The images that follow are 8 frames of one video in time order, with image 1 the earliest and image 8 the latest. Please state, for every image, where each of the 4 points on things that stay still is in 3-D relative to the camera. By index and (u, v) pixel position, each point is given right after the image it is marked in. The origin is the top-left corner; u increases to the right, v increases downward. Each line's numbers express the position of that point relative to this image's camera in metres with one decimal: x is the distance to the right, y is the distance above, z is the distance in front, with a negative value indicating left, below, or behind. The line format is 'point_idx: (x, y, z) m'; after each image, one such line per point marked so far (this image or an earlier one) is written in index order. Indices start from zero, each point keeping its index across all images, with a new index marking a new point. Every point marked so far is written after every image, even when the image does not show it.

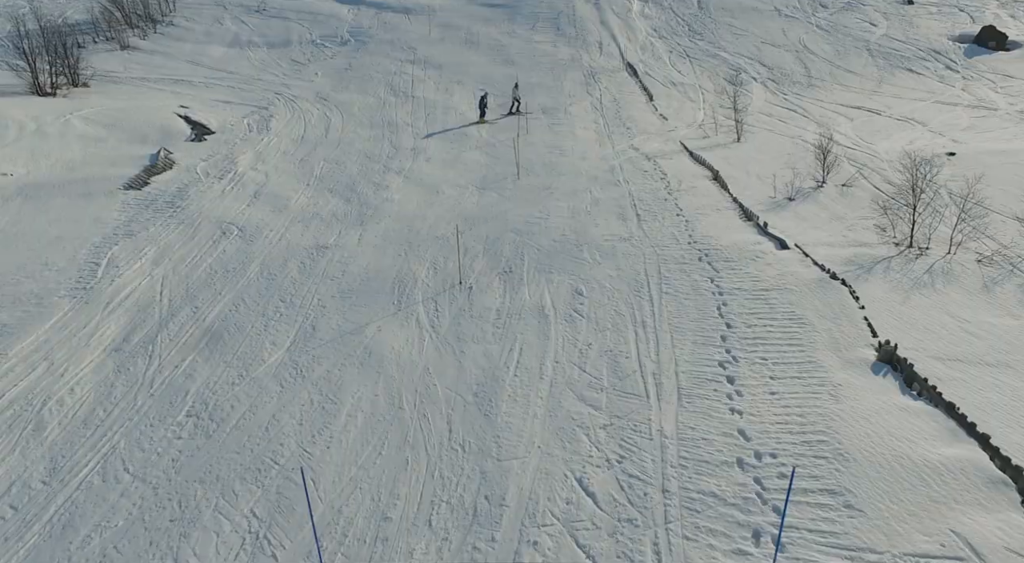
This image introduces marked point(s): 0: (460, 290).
0: (-1.1, -0.2, +16.5) m
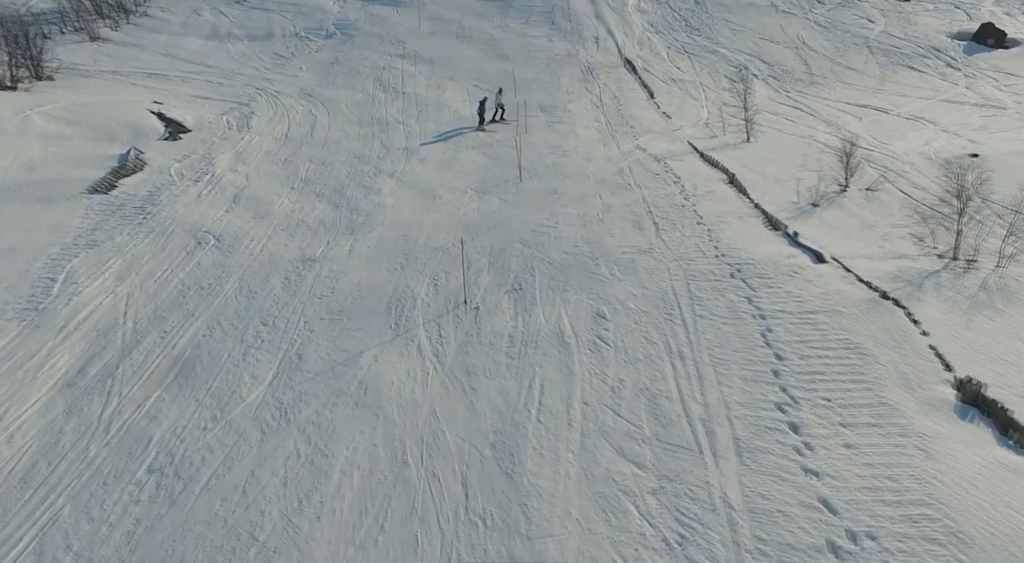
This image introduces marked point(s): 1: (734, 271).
0: (-0.9, -0.6, +14.6) m
1: (+4.7, +0.2, +15.6) m
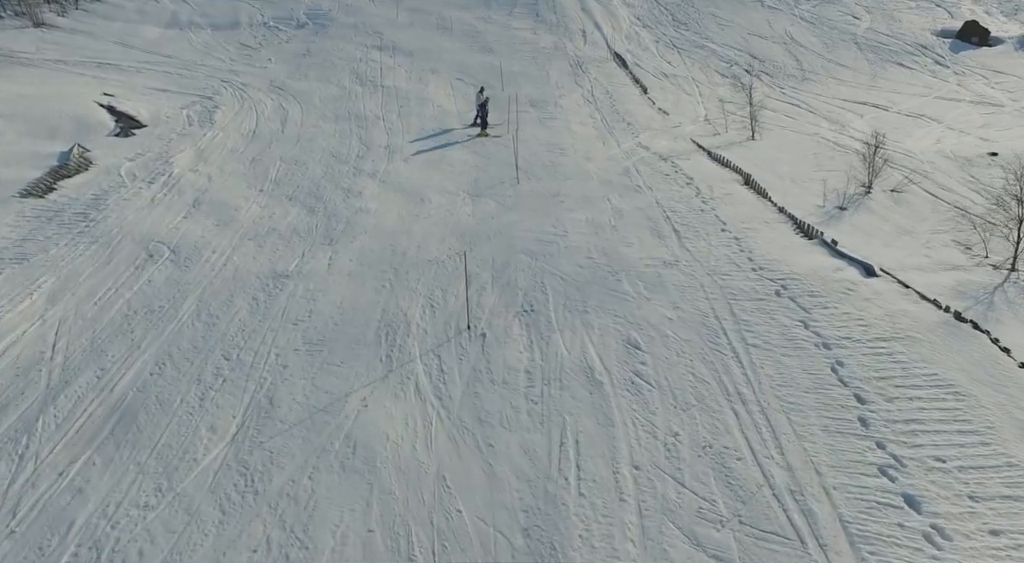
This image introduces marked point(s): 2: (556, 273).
0: (-0.7, -1.0, +12.3) m
1: (+4.9, -0.1, +13.4) m
2: (+0.9, +0.2, +14.7) m
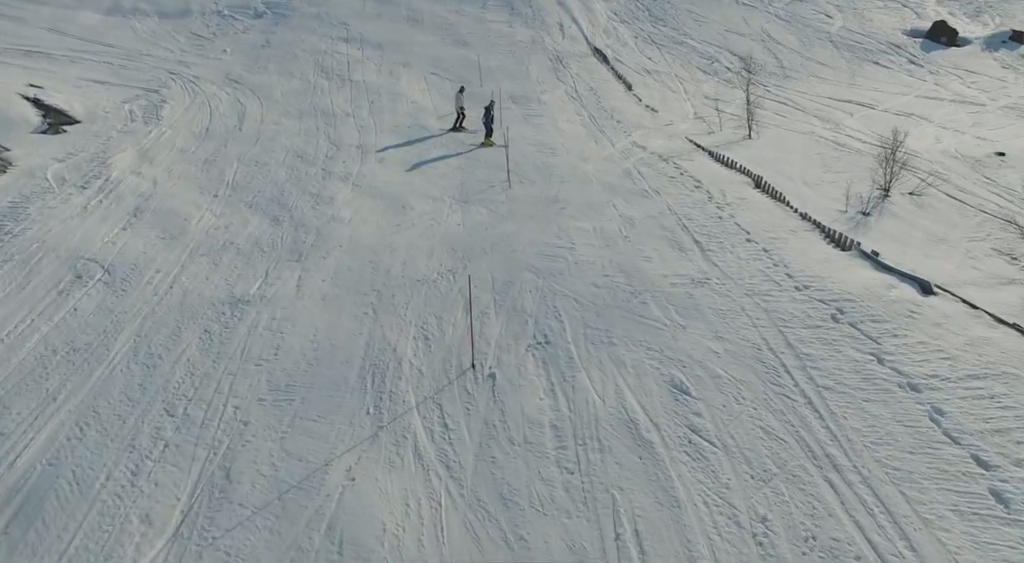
0: (-0.5, -1.4, +10.0) m
1: (+5.1, -0.5, +11.4) m
2: (+1.0, -0.2, +12.5) m
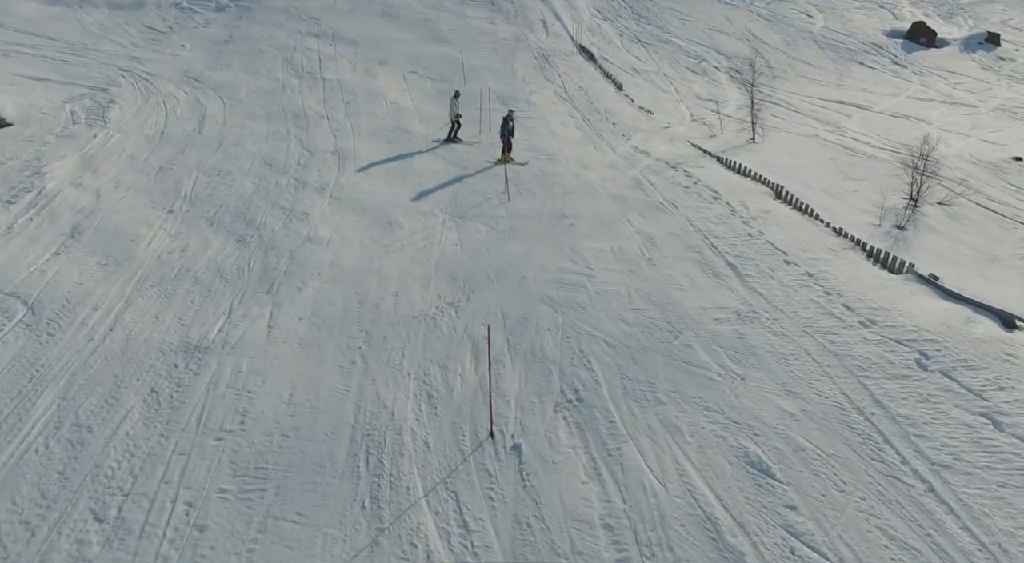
0: (-0.1, -1.9, +7.9) m
1: (+5.3, -1.0, +9.6) m
2: (+1.2, -0.8, +10.5) m
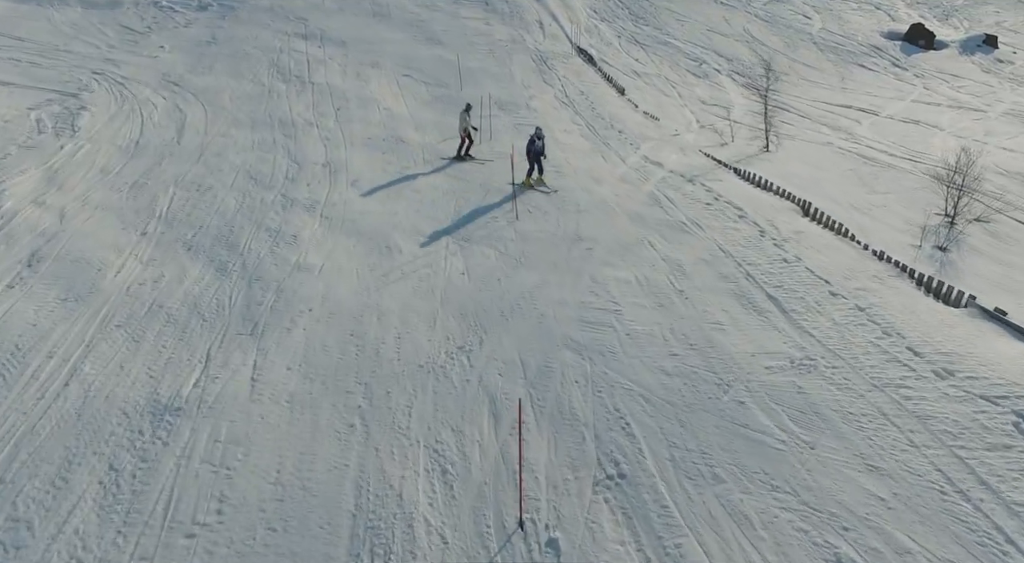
0: (+0.2, -2.5, +6.5) m
1: (+5.6, -1.5, +8.2) m
2: (+1.5, -1.3, +9.1) m
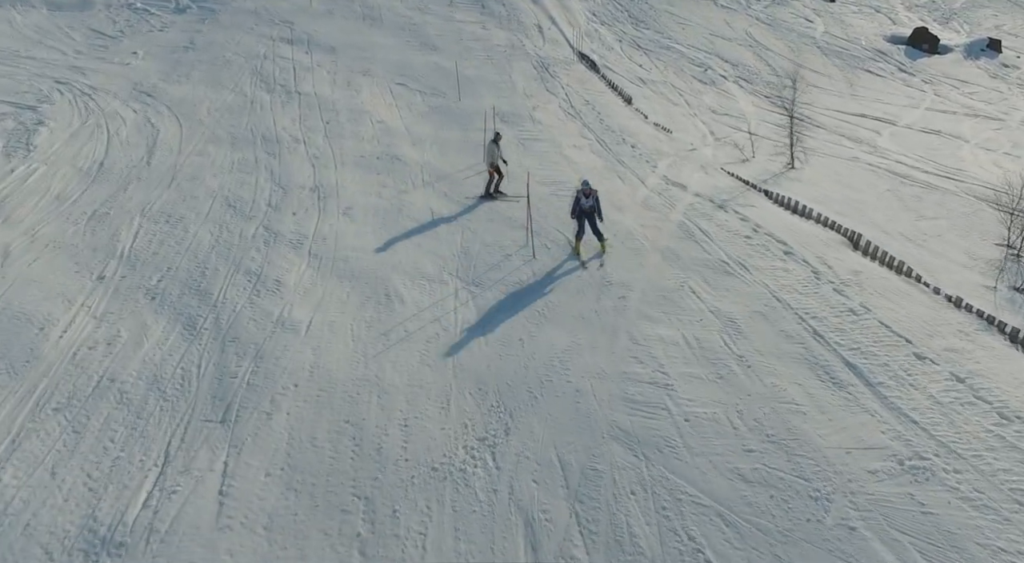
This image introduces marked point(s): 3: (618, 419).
0: (+0.7, -3.4, +4.5) m
1: (+6.1, -2.4, +6.3) m
2: (+1.9, -2.2, +7.1) m
3: (+1.2, -1.6, +8.3) m
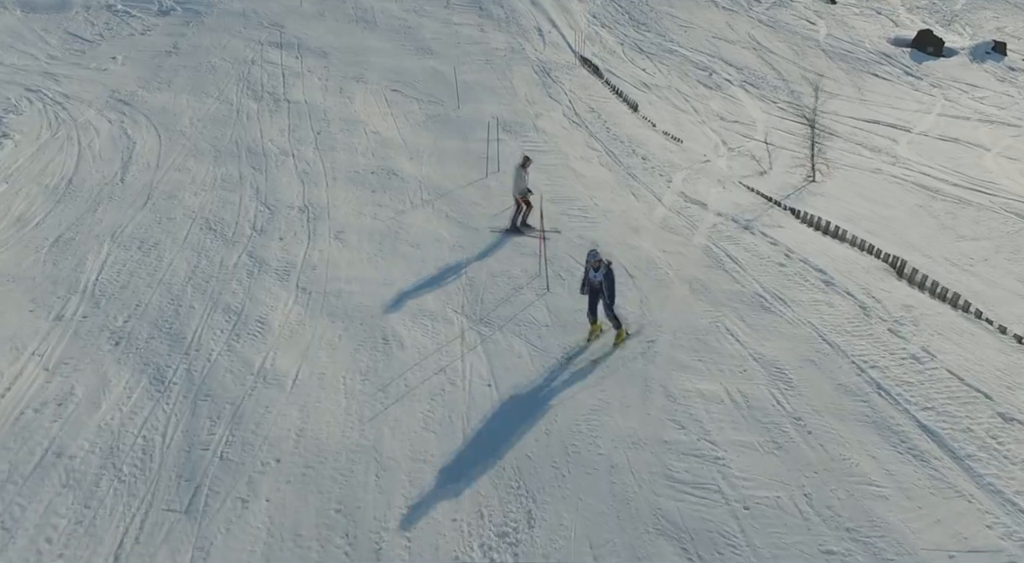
0: (+0.9, -3.9, +3.1) m
1: (+6.3, -2.9, +5.0) m
2: (+2.2, -2.8, +5.7) m
3: (+1.5, -2.2, +6.9) m
